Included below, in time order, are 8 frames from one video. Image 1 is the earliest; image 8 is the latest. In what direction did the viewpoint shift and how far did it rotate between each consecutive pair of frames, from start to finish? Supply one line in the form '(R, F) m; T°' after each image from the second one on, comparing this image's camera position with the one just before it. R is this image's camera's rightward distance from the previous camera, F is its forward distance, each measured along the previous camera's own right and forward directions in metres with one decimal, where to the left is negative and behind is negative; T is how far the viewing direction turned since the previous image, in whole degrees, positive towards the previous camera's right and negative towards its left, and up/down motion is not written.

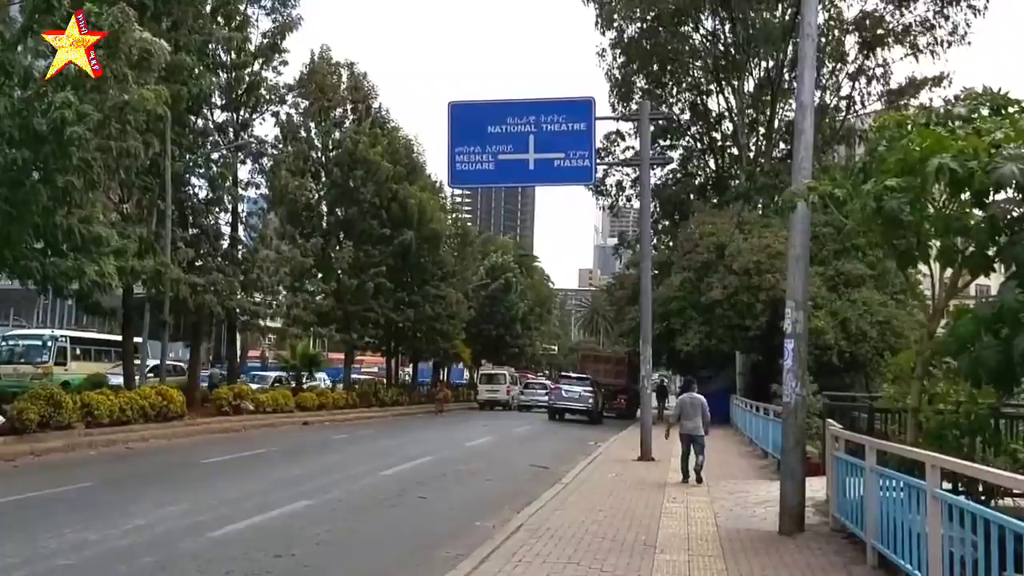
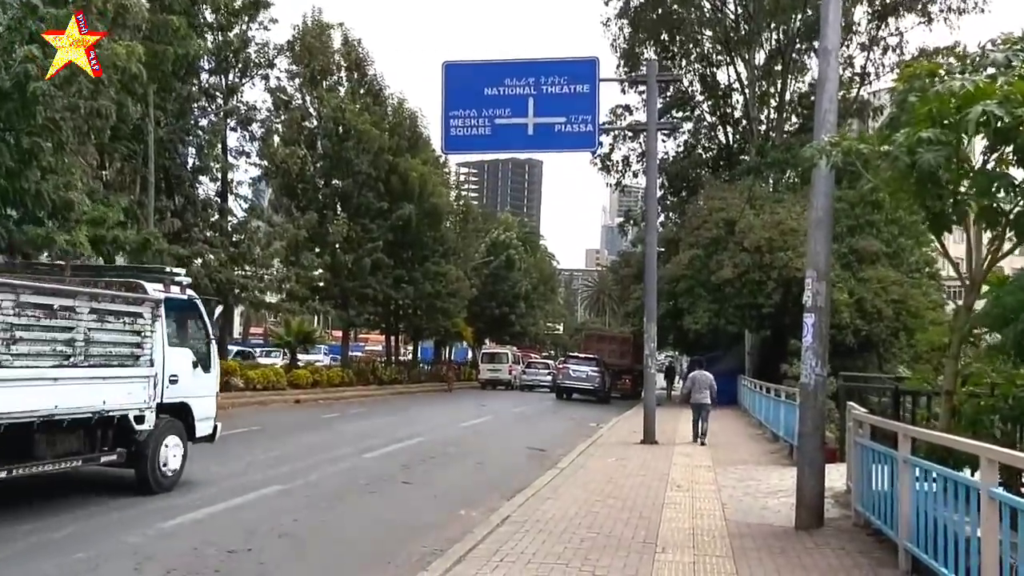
(+0.2, +1.1) m; 0°
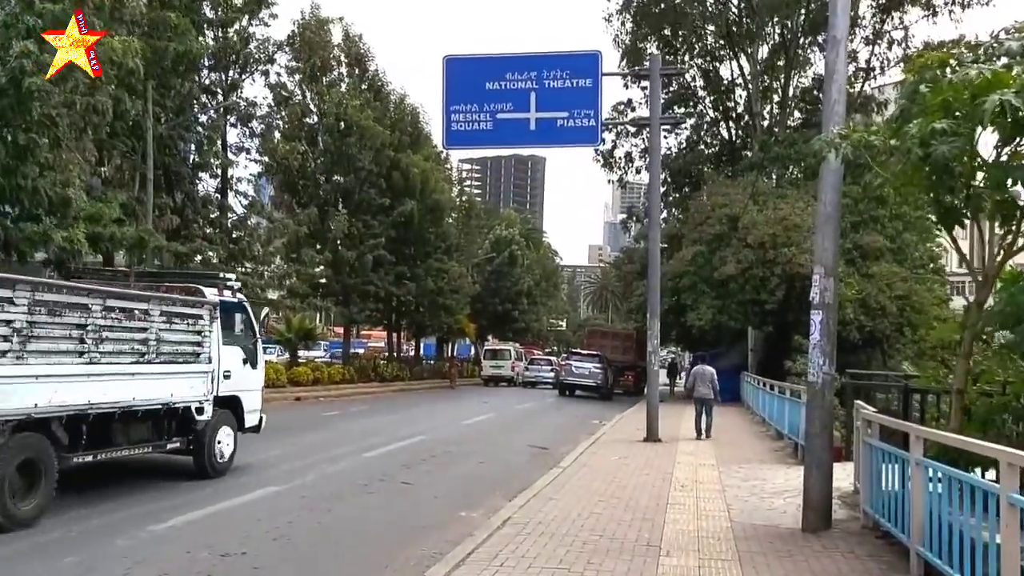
(0.0, +0.2) m; 0°
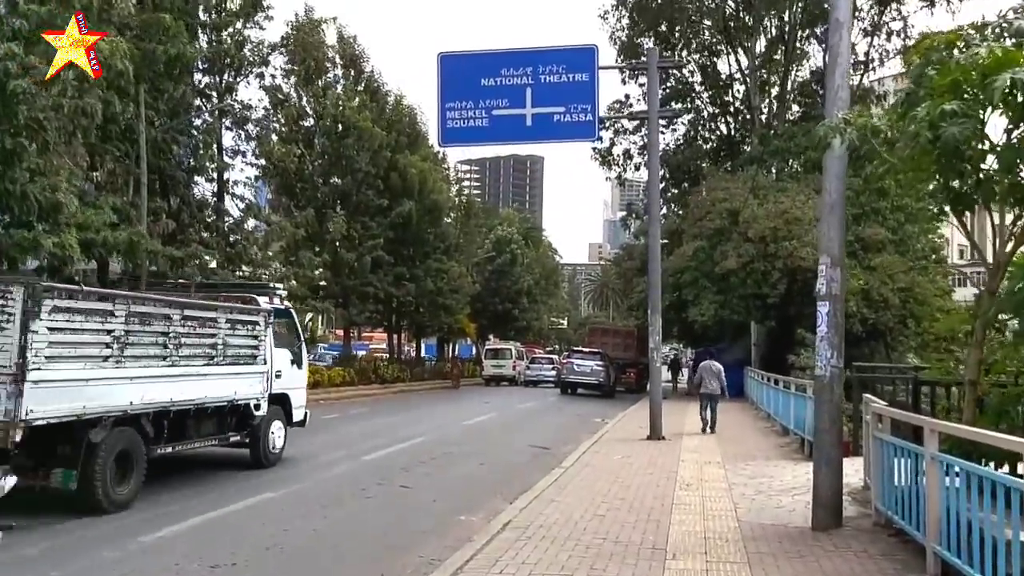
(0.0, +0.3) m; 0°
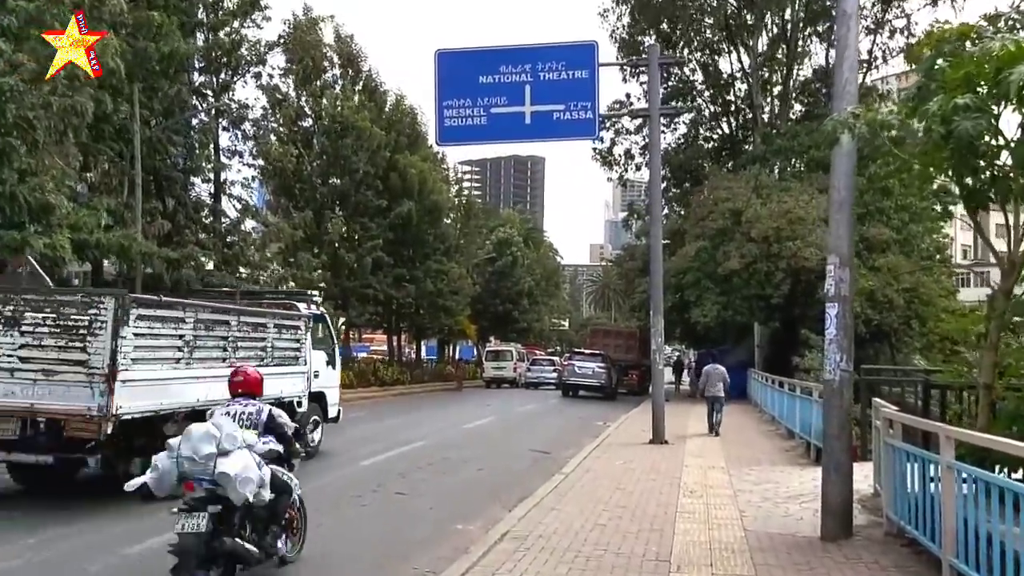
(0.0, +0.3) m; 0°
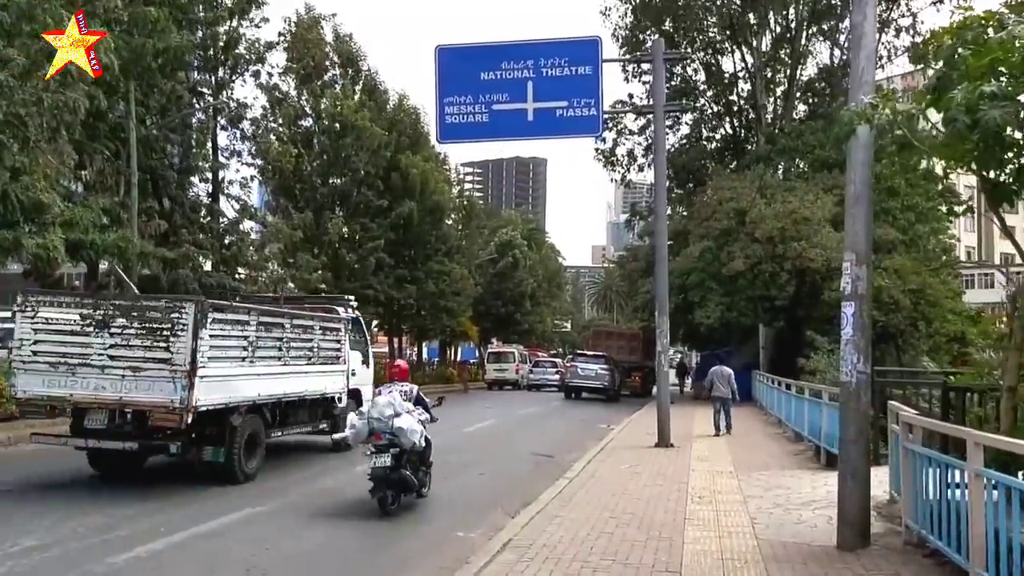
(0.0, +0.3) m; 0°
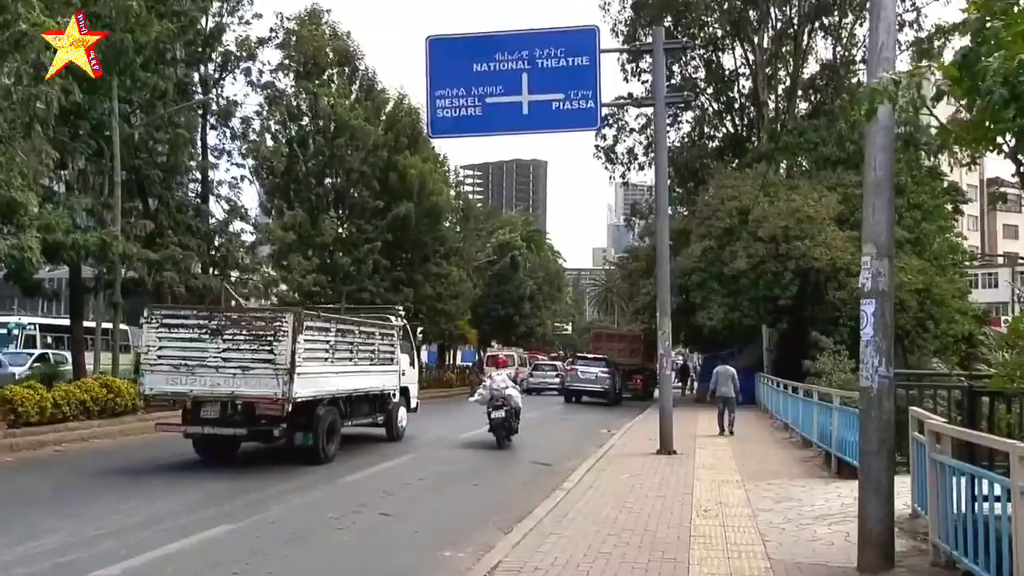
(+0.1, +0.7) m; 0°
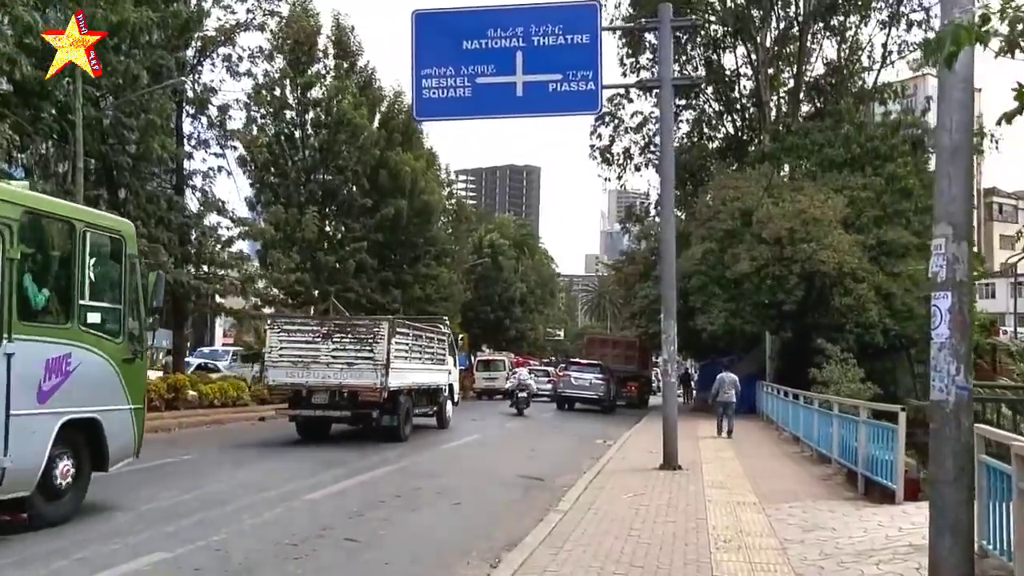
(0.0, +1.4) m; 0°
